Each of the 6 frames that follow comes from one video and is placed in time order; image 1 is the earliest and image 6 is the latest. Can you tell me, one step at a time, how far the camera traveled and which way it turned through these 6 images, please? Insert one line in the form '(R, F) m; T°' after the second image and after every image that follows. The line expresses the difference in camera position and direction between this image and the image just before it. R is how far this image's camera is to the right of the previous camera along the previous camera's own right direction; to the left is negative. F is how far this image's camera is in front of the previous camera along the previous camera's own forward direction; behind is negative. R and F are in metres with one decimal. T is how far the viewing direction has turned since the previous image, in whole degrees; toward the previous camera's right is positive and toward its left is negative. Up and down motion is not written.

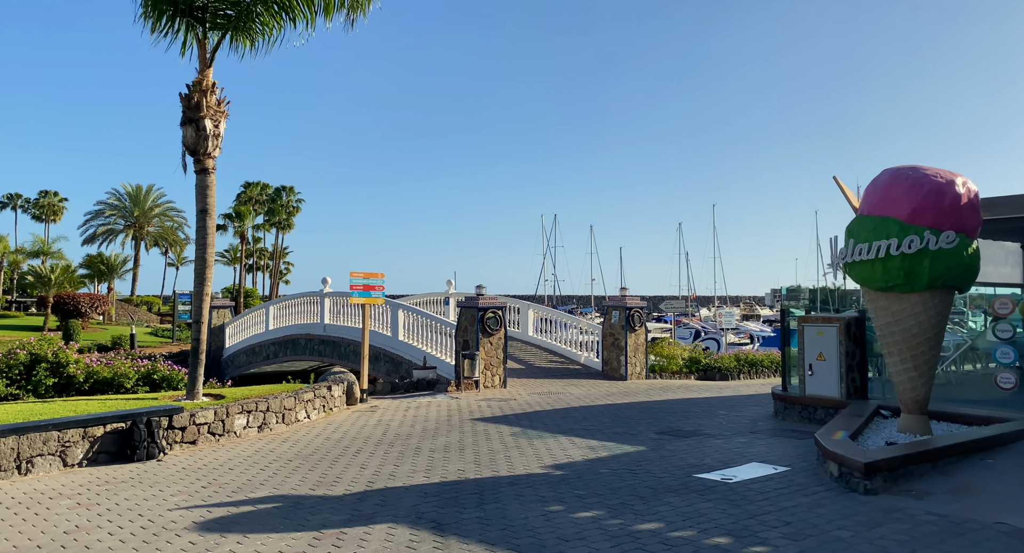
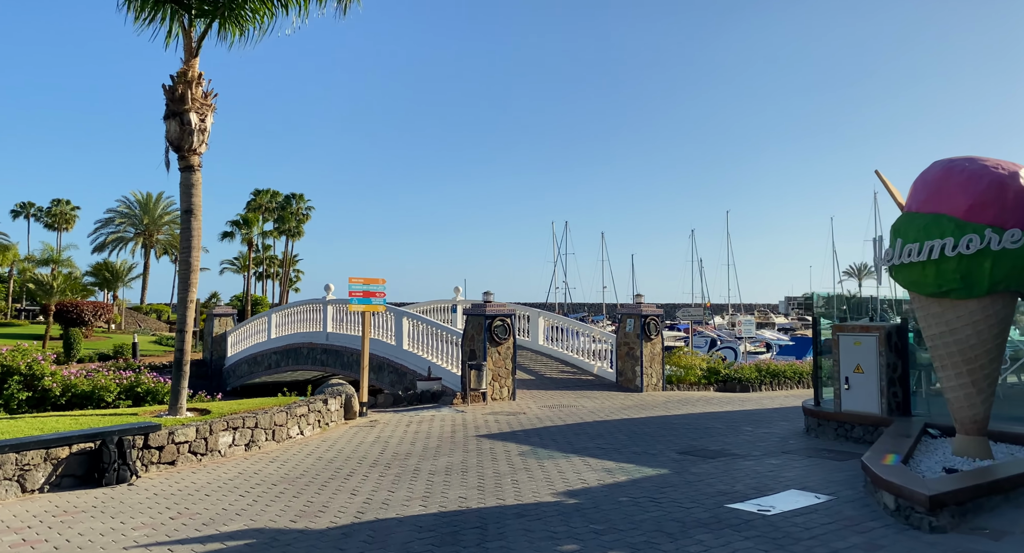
(0.0, +0.9) m; -1°
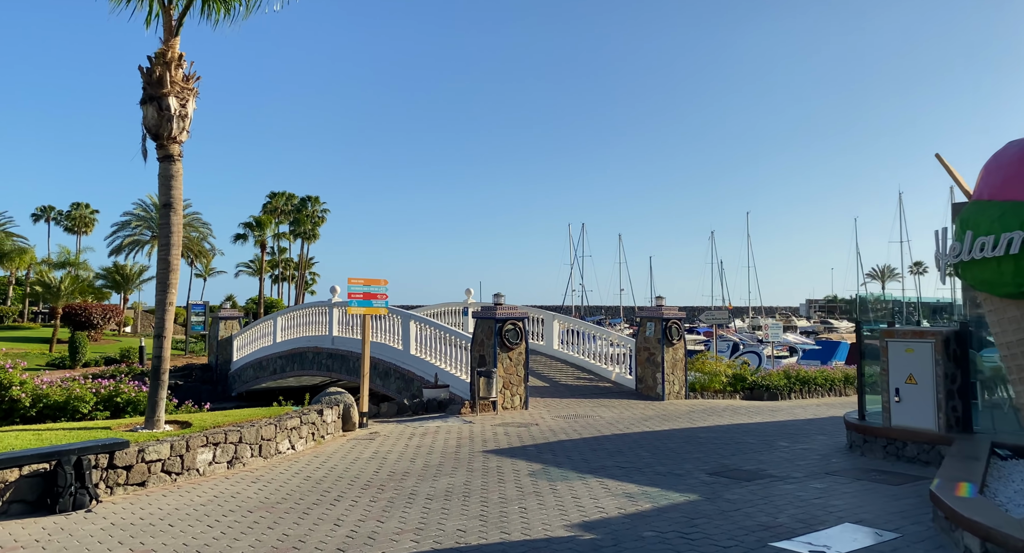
(+0.1, +1.0) m; -1°
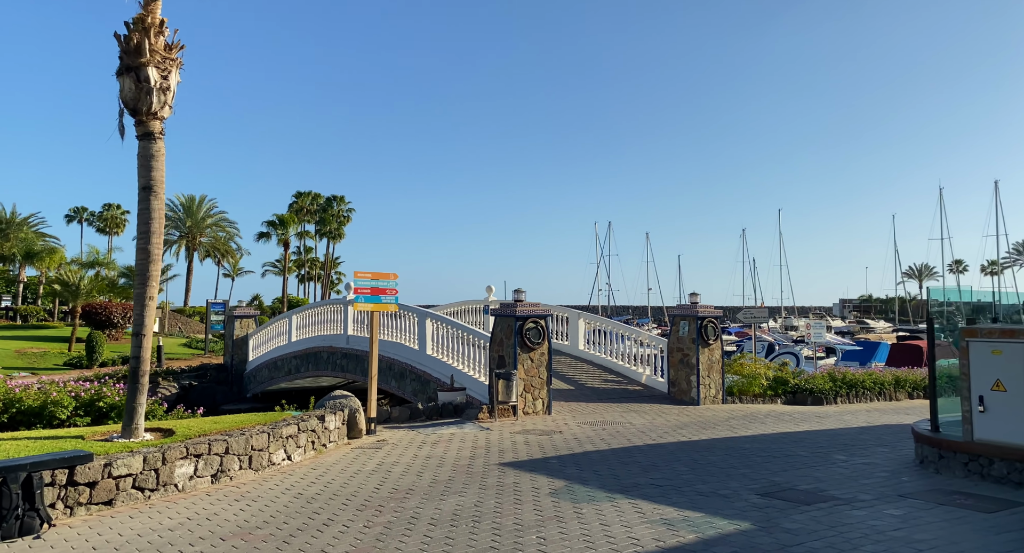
(+0.1, +1.2) m; -2°
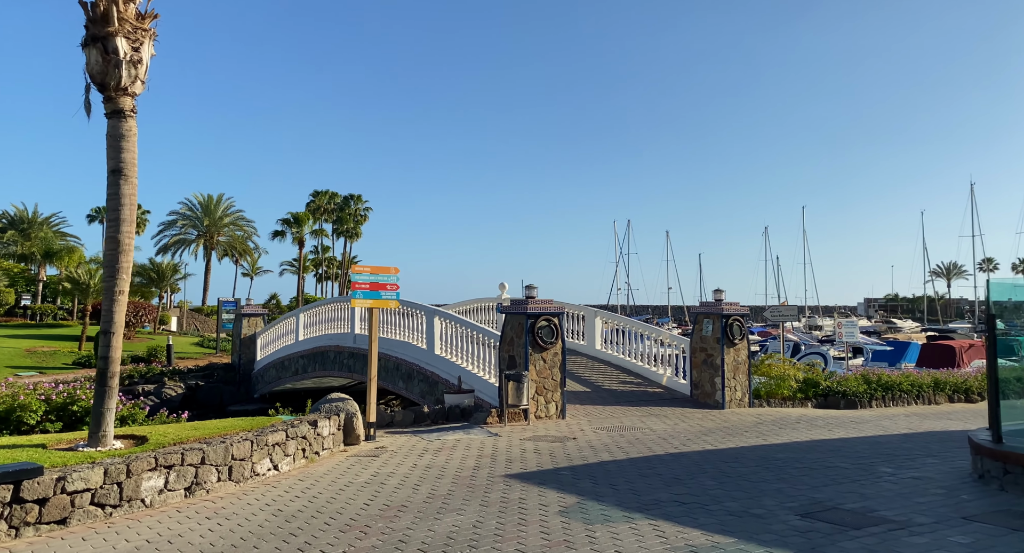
(+0.1, +0.9) m; -2°
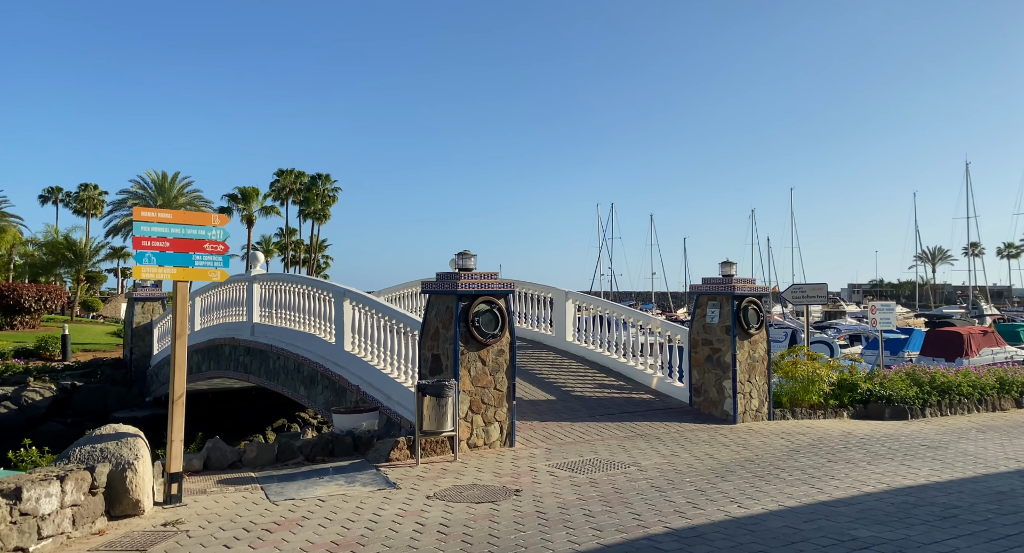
(+0.8, +4.4) m; +1°
